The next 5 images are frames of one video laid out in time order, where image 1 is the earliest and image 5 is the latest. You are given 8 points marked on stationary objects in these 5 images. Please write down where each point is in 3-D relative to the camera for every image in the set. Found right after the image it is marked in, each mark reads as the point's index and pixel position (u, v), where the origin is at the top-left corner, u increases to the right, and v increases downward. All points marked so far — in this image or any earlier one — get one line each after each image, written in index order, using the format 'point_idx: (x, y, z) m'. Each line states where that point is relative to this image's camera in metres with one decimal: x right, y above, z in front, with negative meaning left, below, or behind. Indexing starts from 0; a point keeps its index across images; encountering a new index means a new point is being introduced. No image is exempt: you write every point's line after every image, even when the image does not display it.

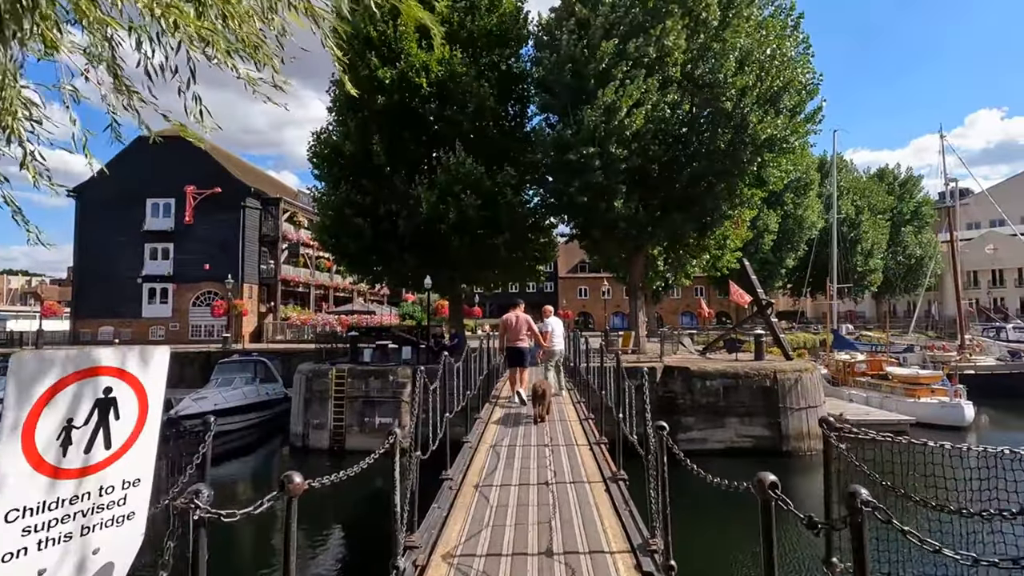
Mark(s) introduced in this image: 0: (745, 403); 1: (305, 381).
0: (+7.2, -3.6, +19.1) m
1: (-6.7, -3.0, +19.7) m
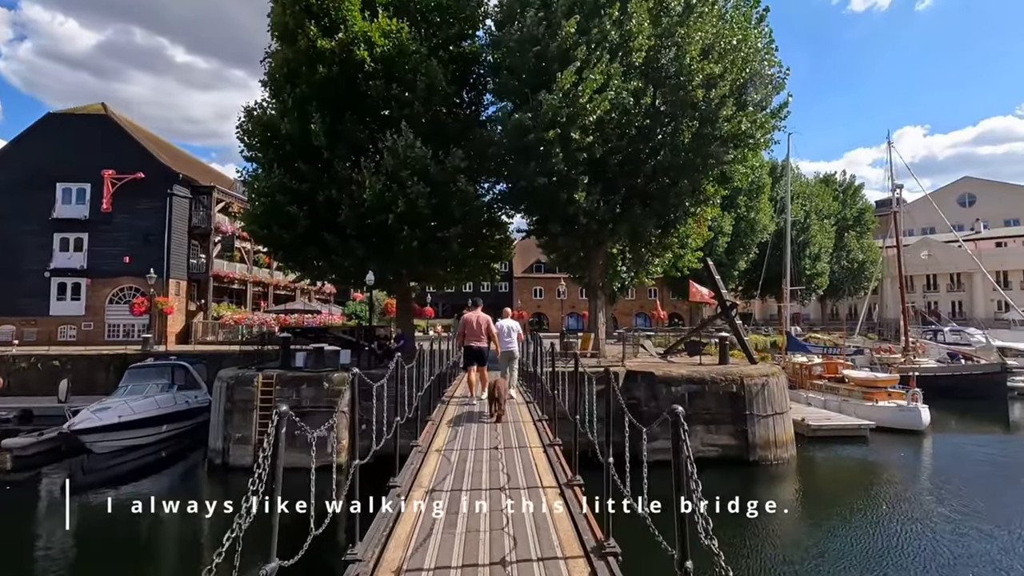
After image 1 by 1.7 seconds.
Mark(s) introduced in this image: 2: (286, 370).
0: (+5.8, -3.6, +17.9) m
1: (-8.1, -2.9, +17.5) m
2: (-6.6, -2.4, +18.0) m
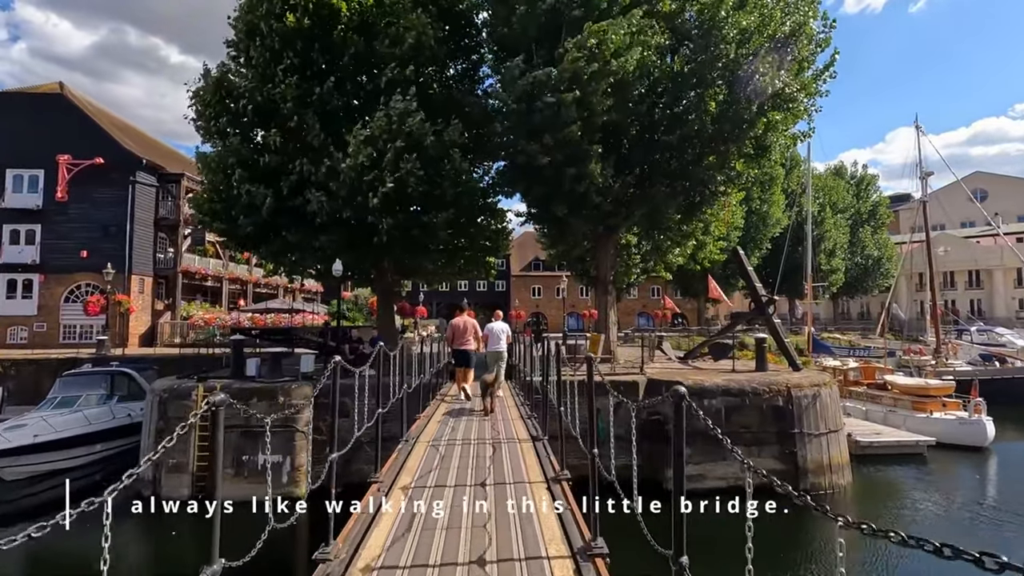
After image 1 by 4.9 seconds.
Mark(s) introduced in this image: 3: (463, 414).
0: (+5.7, -3.3, +14.8) m
1: (-8.1, -2.7, +14.2) m
2: (-6.6, -2.2, +14.8) m
3: (-1.0, -2.4, +12.2) m
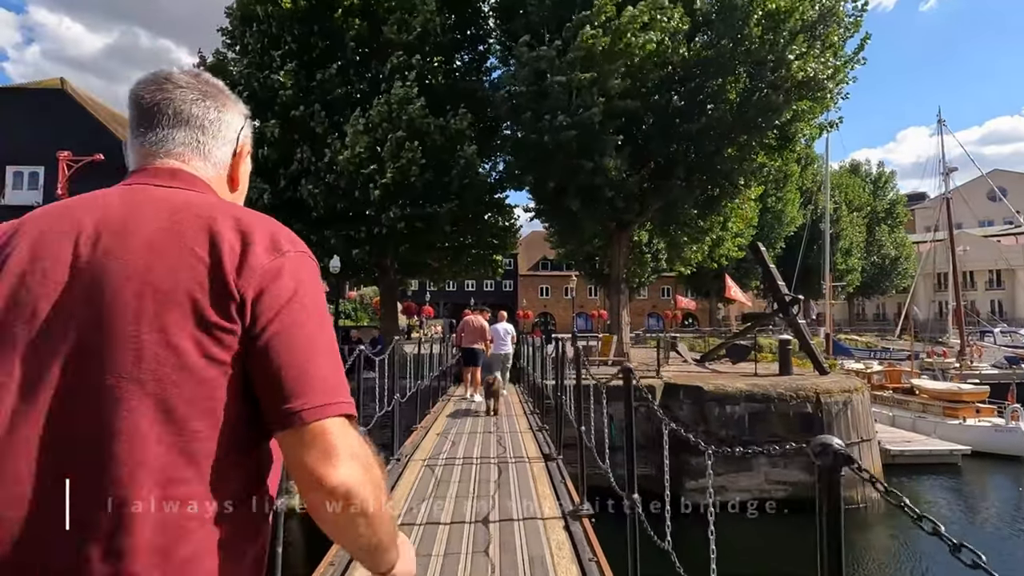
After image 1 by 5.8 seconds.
0: (+5.9, -3.3, +13.8) m
1: (-7.9, -2.6, +13.4) m
2: (-6.4, -2.2, +13.9) m
3: (-0.8, -2.4, +11.3) m
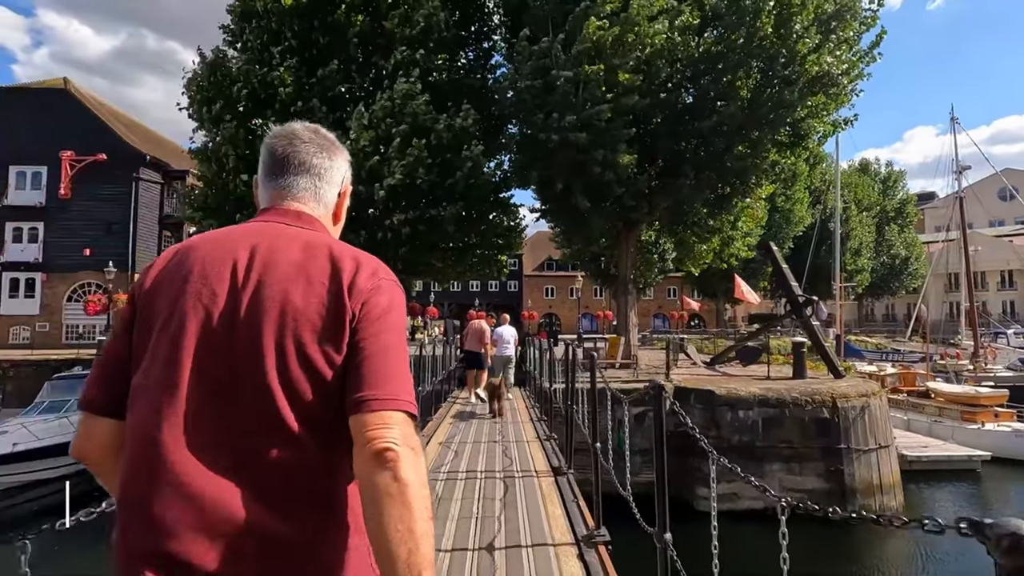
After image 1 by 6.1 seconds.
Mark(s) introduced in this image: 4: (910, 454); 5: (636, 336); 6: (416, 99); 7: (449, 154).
0: (+6.1, -3.3, +13.3) m
1: (-7.8, -2.6, +13.1) m
2: (-6.3, -2.2, +13.6) m
3: (-0.7, -2.4, +10.9) m
4: (+10.9, -4.6, +17.0) m
5: (+3.8, -1.5, +19.1) m
6: (-2.5, +4.9, +16.0) m
7: (-1.7, +3.7, +16.9) m
